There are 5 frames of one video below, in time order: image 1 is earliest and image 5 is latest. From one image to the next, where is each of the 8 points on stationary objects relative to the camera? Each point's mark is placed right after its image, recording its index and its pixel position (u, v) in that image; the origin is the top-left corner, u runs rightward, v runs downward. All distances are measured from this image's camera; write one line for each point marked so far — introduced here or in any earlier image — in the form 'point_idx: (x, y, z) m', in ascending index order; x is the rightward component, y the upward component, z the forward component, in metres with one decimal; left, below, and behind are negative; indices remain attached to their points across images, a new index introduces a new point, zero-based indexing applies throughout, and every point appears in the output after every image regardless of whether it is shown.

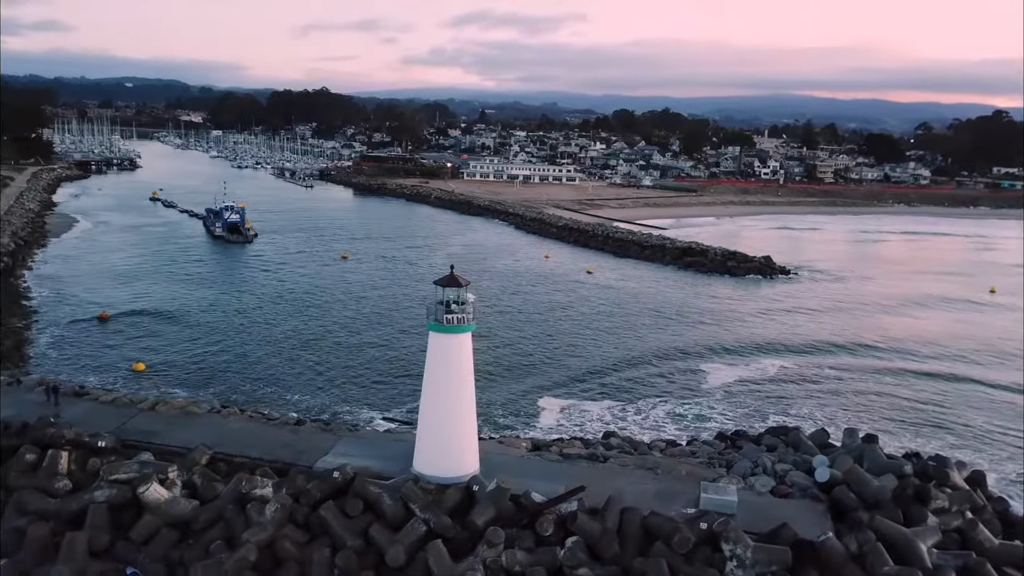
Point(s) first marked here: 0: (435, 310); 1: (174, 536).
0: (-0.9, -0.3, +9.6) m
1: (-3.7, -2.8, +9.0) m
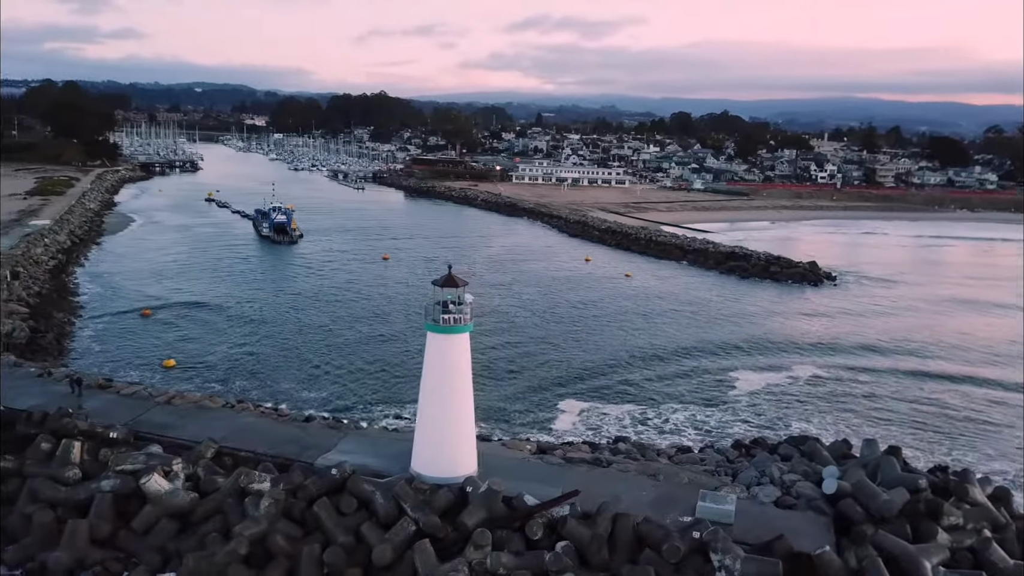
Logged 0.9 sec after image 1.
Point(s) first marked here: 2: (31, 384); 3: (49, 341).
0: (-1.0, -0.3, +9.7) m
1: (-3.8, -2.7, +9.2) m
2: (-7.6, -1.5, +12.7) m
3: (-10.0, -1.2, +17.5) m
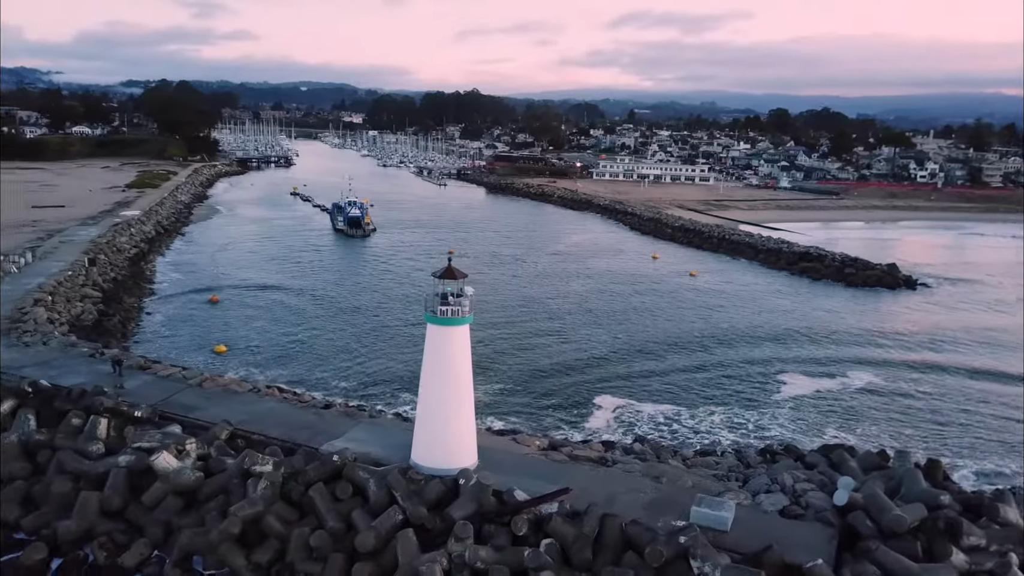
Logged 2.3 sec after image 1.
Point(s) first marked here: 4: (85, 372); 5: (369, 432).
0: (-1.0, -0.2, +9.7) m
1: (-3.9, -2.5, +9.5) m
2: (-7.2, -1.2, +13.5) m
3: (-9.1, -0.8, +18.5) m
4: (-6.9, -1.3, +13.0) m
5: (-2.0, -2.0, +11.1) m
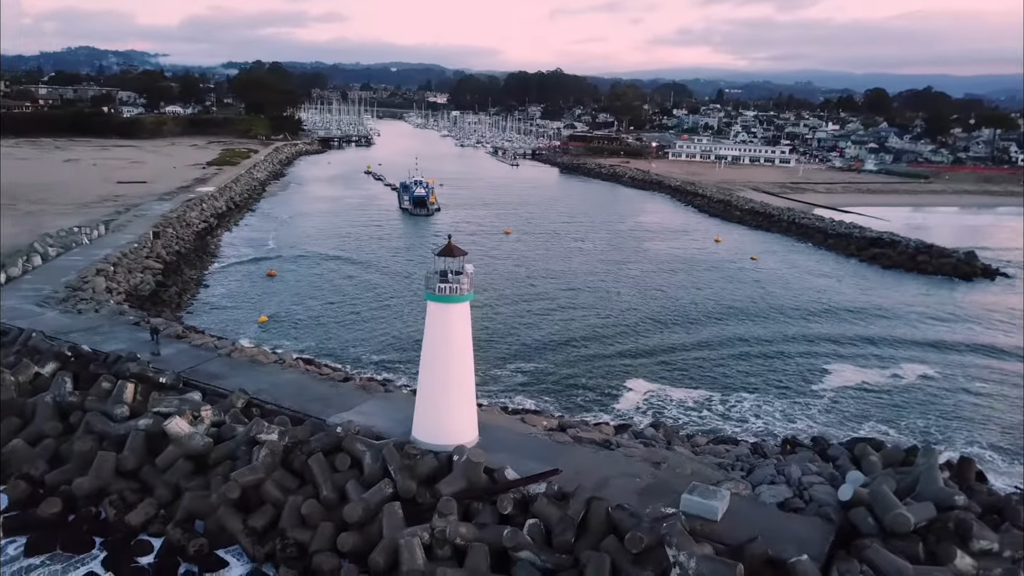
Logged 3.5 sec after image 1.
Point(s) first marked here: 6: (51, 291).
0: (-1.0, +0.1, +9.7) m
1: (-3.9, -2.2, +9.9) m
2: (-6.8, -0.7, +14.2) m
3: (-8.1, -0.2, +19.3) m
4: (-6.5, -0.9, +13.6) m
5: (-1.9, -1.6, +11.2) m
6: (-9.5, -0.1, +16.7) m
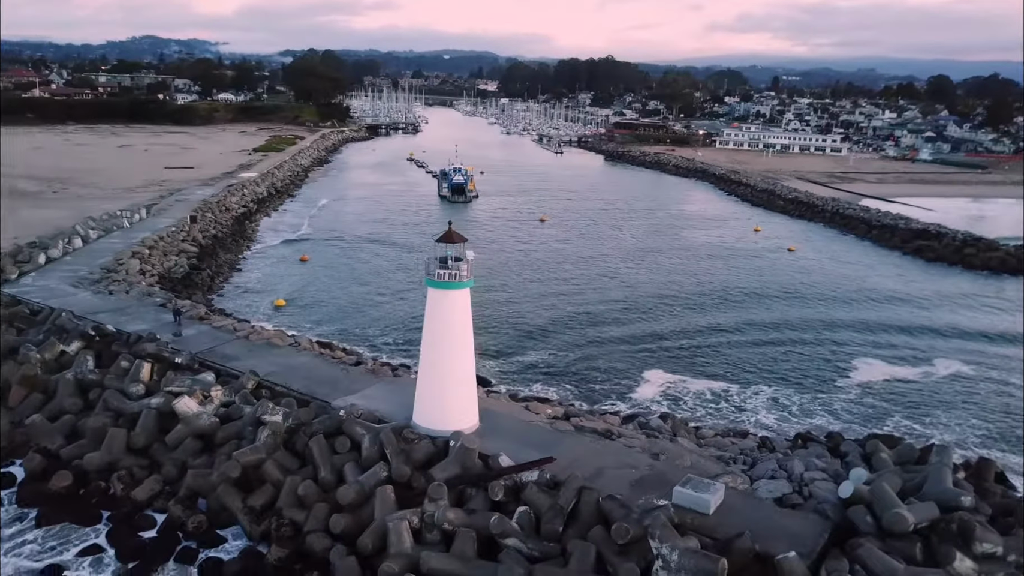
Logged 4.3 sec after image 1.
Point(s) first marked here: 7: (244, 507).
0: (-1.0, +0.3, +9.7) m
1: (-4.0, -2.0, +10.1) m
2: (-6.5, -0.4, +14.5) m
3: (-7.5, +0.2, +19.7) m
4: (-6.3, -0.5, +14.0) m
5: (-1.8, -1.4, +11.3) m
6: (-9.1, +0.3, +17.3) m
7: (-3.0, -2.5, +9.1) m
